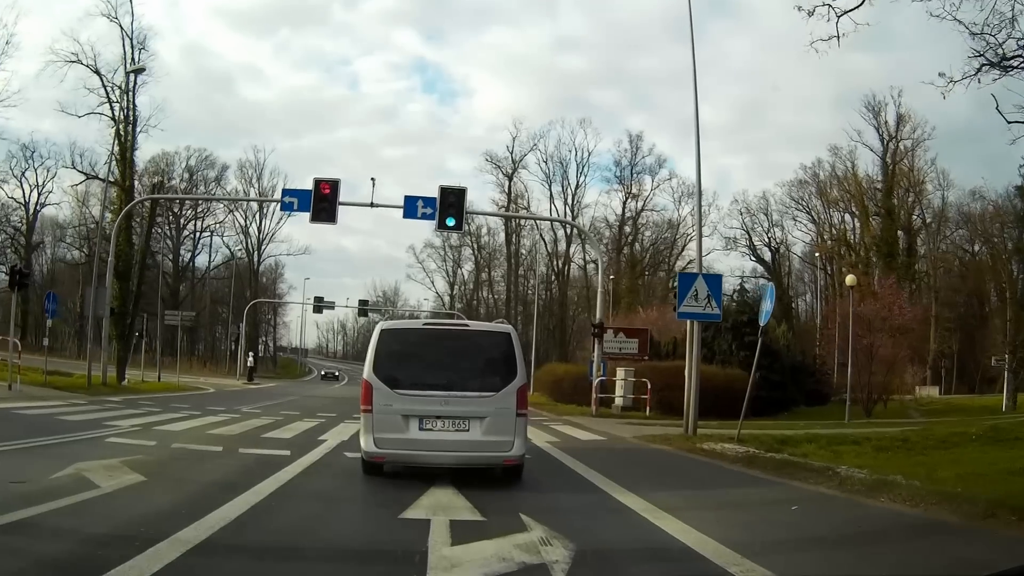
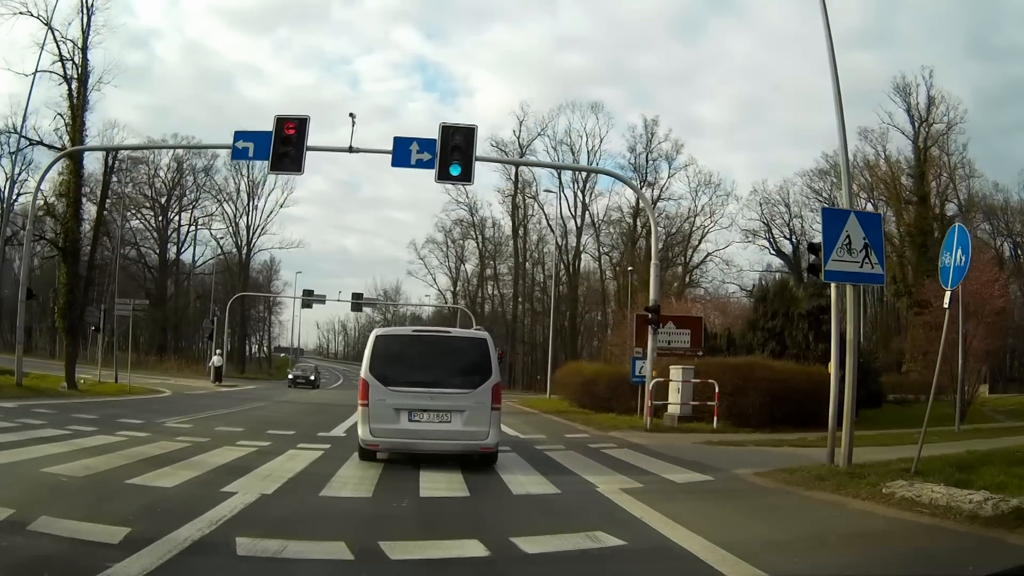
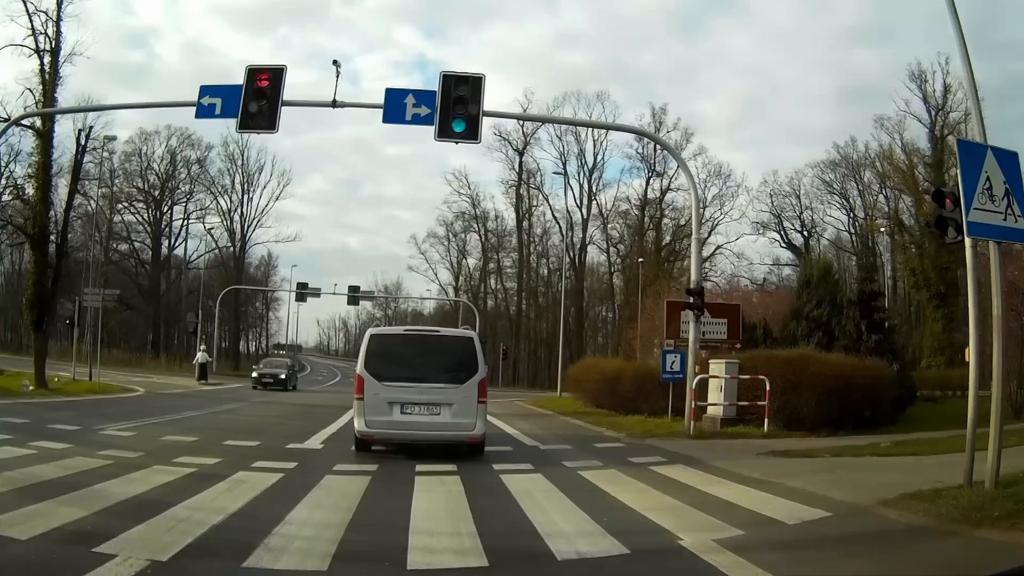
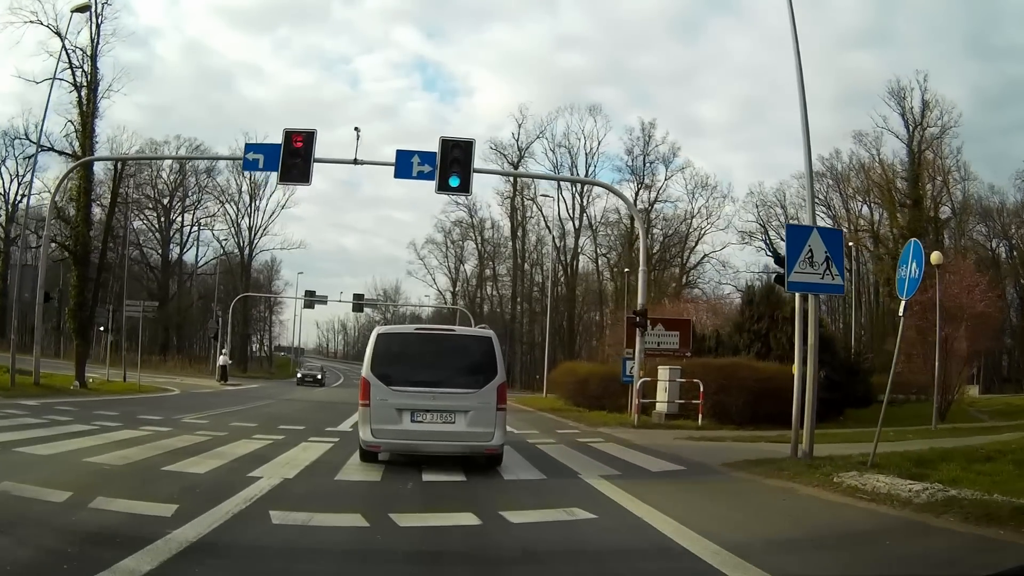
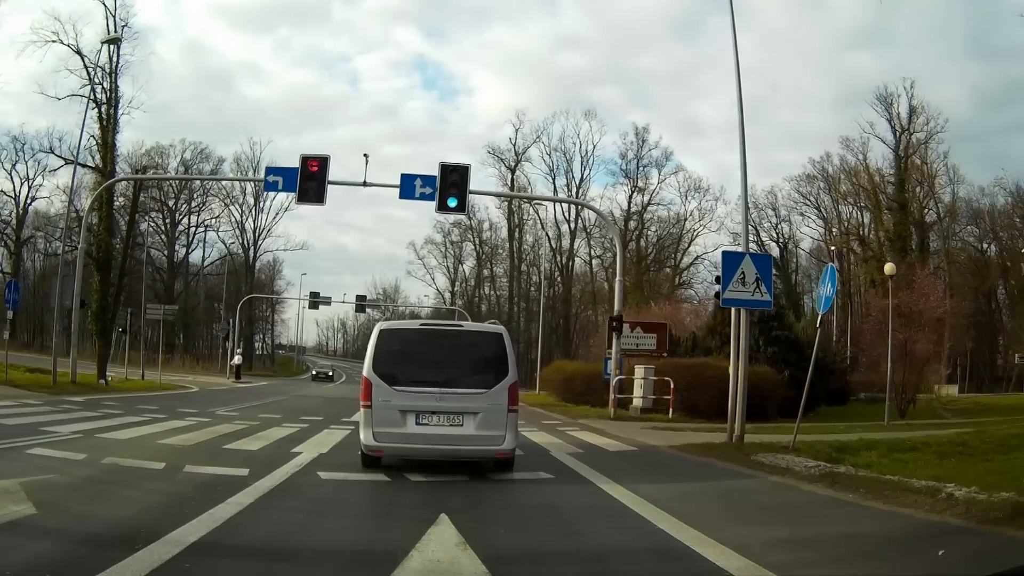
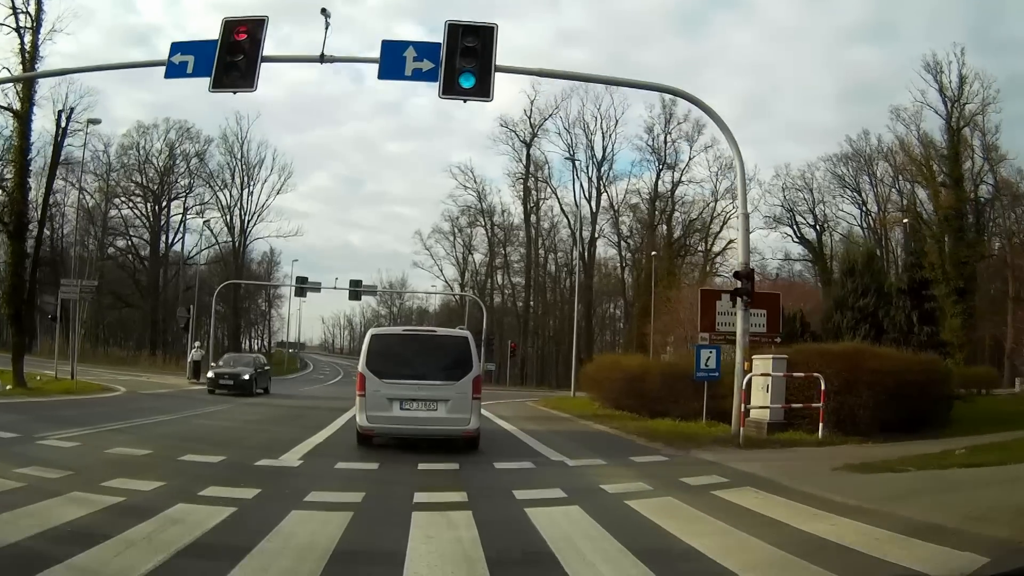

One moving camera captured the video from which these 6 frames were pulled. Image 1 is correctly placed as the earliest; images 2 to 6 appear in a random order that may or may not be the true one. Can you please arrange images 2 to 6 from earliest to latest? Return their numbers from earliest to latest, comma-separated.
5, 4, 2, 3, 6
